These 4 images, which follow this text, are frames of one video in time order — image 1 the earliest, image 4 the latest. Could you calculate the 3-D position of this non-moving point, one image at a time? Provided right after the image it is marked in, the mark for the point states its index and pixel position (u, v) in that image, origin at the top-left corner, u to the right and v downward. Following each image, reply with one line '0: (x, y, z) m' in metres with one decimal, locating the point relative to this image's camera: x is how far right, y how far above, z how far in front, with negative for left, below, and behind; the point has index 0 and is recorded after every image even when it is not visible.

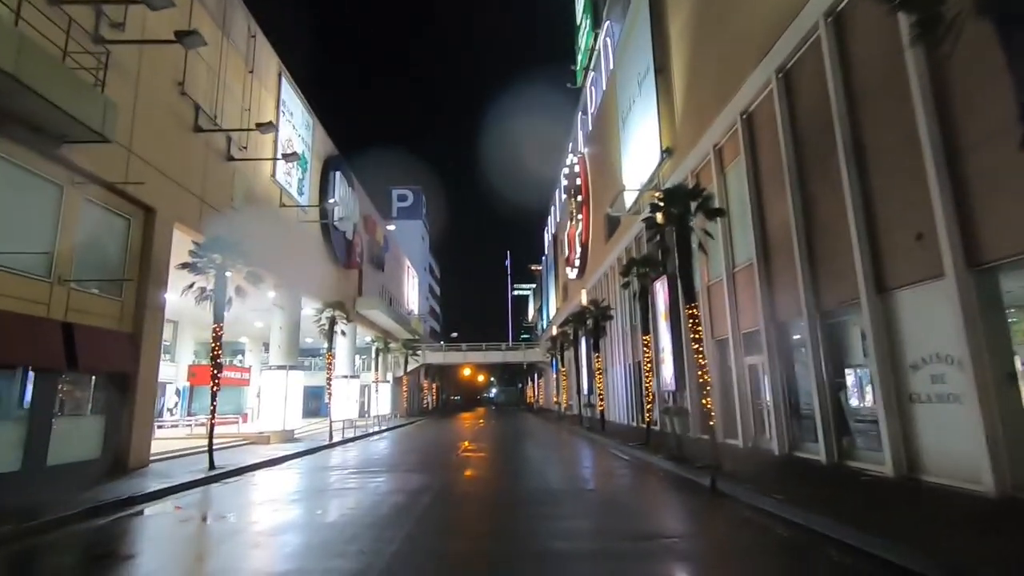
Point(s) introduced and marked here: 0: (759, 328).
0: (+6.0, -0.9, +13.4) m
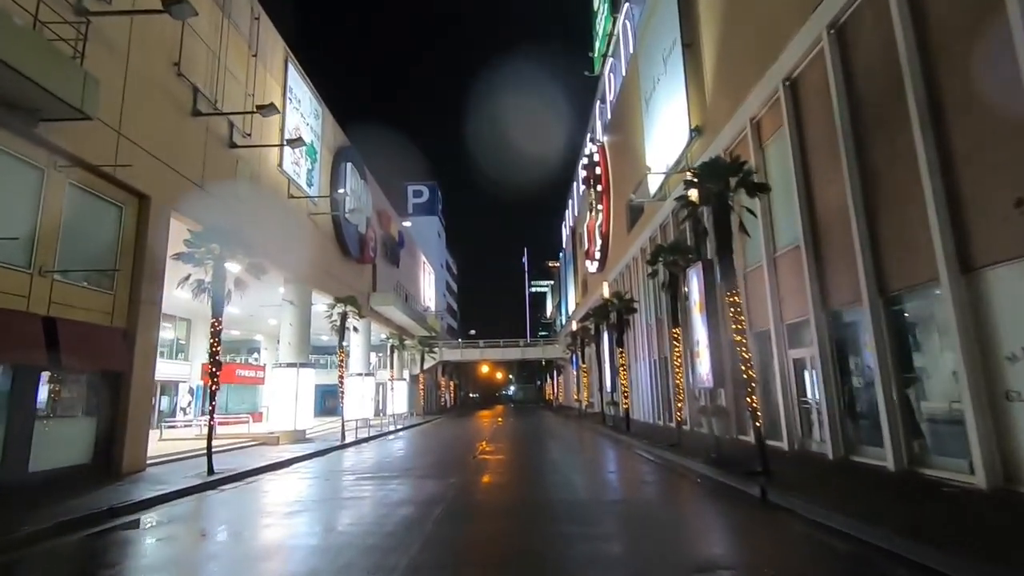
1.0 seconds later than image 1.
0: (+6.4, -0.6, +12.1) m
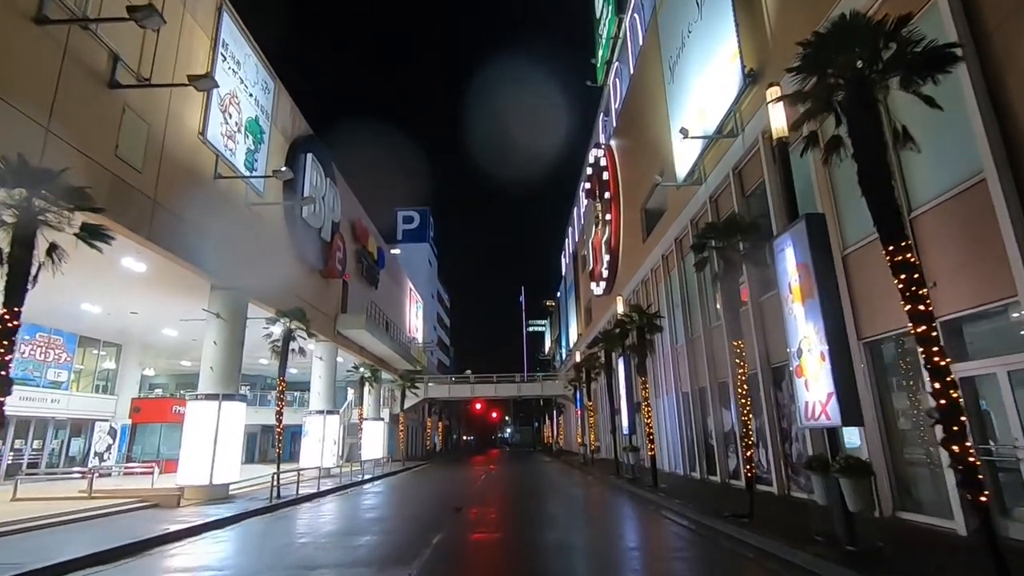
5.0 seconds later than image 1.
0: (+6.2, -0.2, +7.0) m
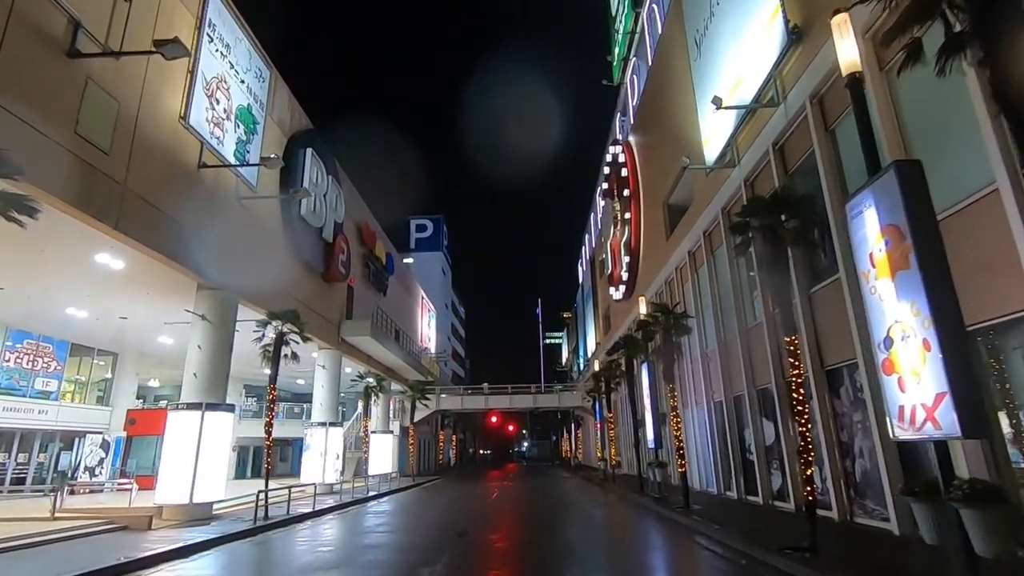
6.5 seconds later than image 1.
0: (+6.2, +0.2, +5.1) m
